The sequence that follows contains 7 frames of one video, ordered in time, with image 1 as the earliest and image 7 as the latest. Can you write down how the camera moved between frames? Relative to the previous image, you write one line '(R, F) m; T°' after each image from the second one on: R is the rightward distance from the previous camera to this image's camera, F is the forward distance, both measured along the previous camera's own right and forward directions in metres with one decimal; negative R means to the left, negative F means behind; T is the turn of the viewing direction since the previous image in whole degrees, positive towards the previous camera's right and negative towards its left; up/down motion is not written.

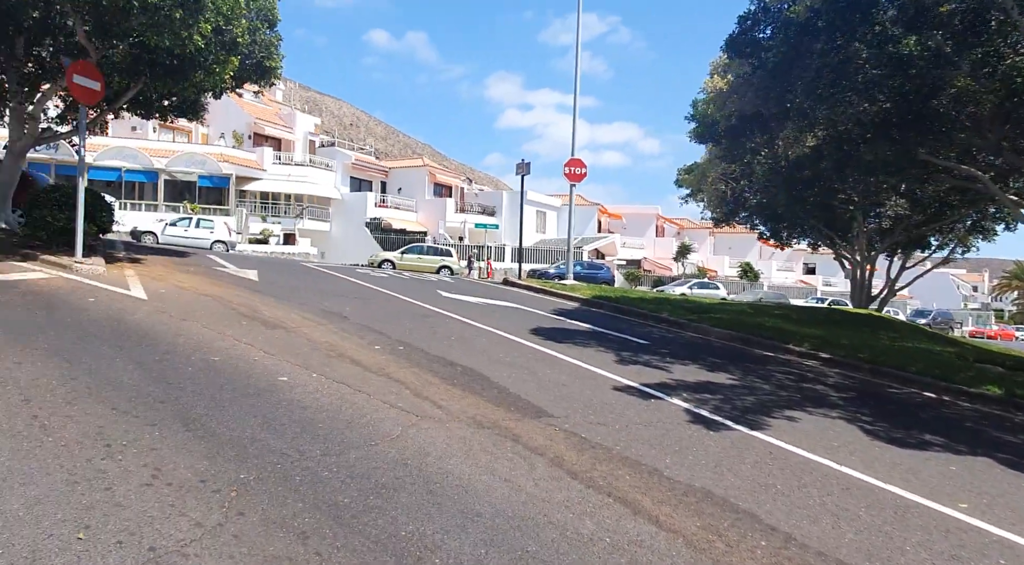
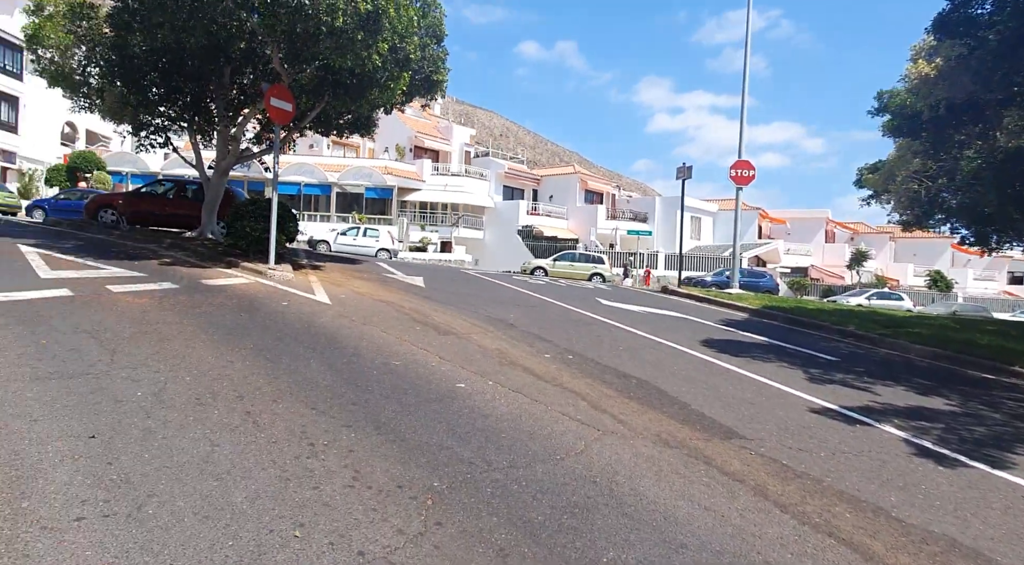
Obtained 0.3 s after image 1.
(-0.3, +0.2) m; -13°
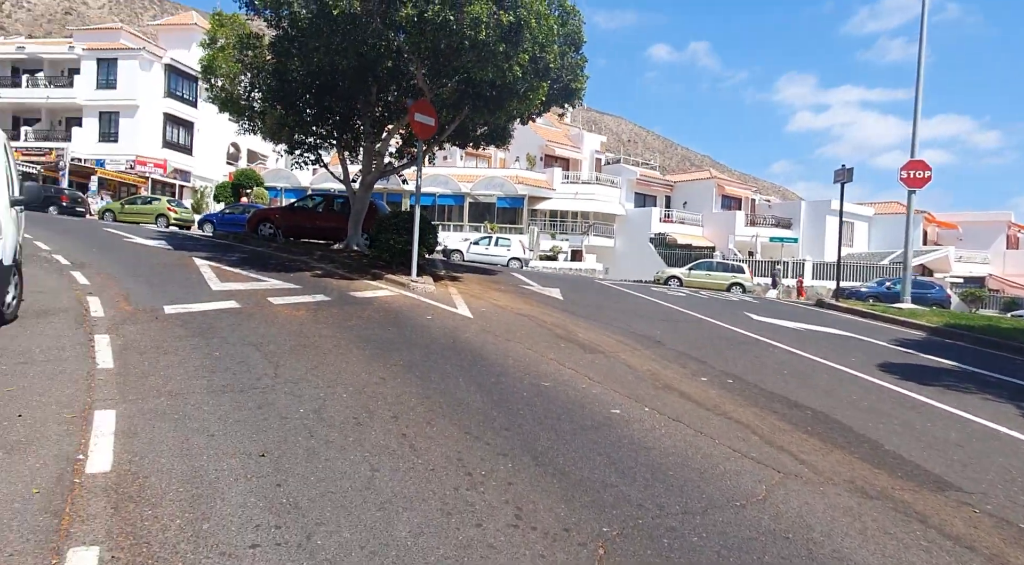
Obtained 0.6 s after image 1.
(-0.3, +0.3) m; -11°
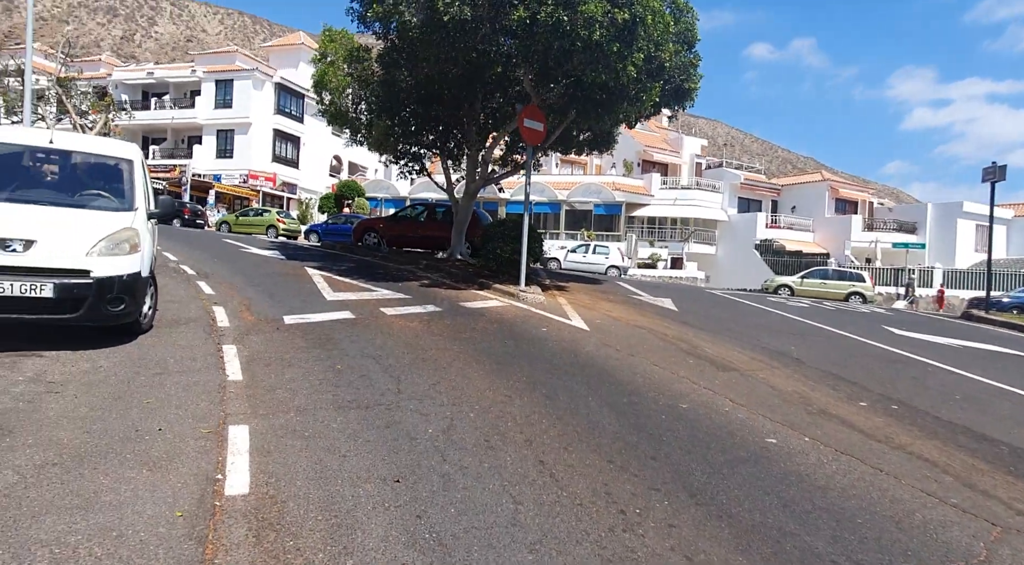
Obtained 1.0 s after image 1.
(-0.4, +0.4) m; -8°
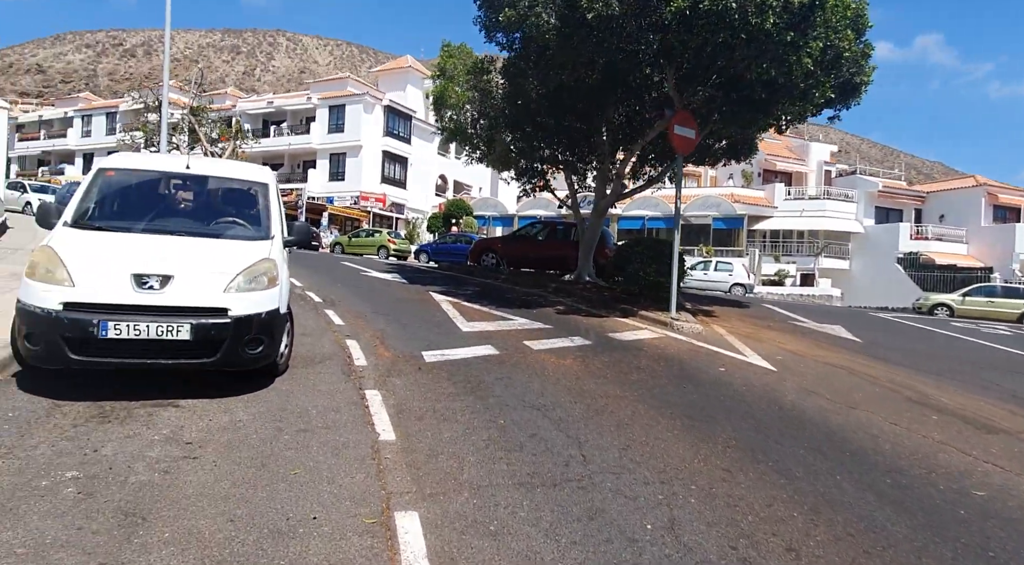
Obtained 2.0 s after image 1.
(-0.8, +1.1) m; -8°
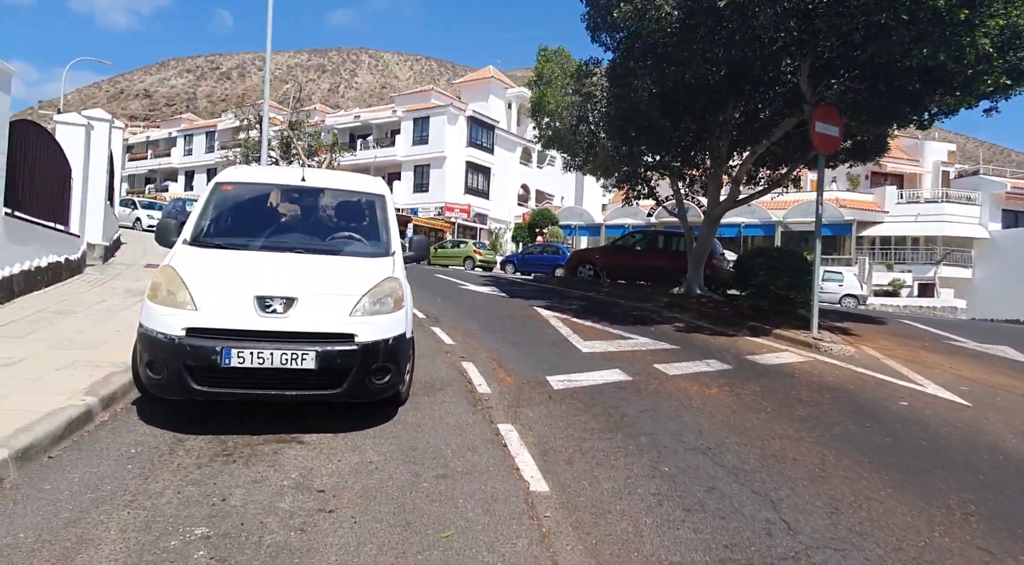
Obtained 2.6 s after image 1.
(-0.6, +0.7) m; -7°
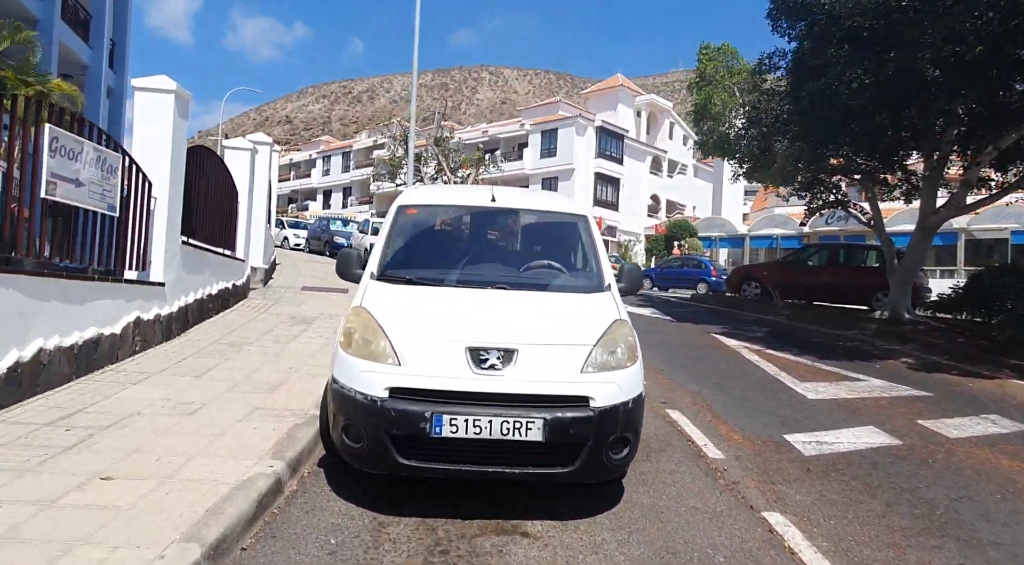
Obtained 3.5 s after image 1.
(-1.0, +1.1) m; -10°
